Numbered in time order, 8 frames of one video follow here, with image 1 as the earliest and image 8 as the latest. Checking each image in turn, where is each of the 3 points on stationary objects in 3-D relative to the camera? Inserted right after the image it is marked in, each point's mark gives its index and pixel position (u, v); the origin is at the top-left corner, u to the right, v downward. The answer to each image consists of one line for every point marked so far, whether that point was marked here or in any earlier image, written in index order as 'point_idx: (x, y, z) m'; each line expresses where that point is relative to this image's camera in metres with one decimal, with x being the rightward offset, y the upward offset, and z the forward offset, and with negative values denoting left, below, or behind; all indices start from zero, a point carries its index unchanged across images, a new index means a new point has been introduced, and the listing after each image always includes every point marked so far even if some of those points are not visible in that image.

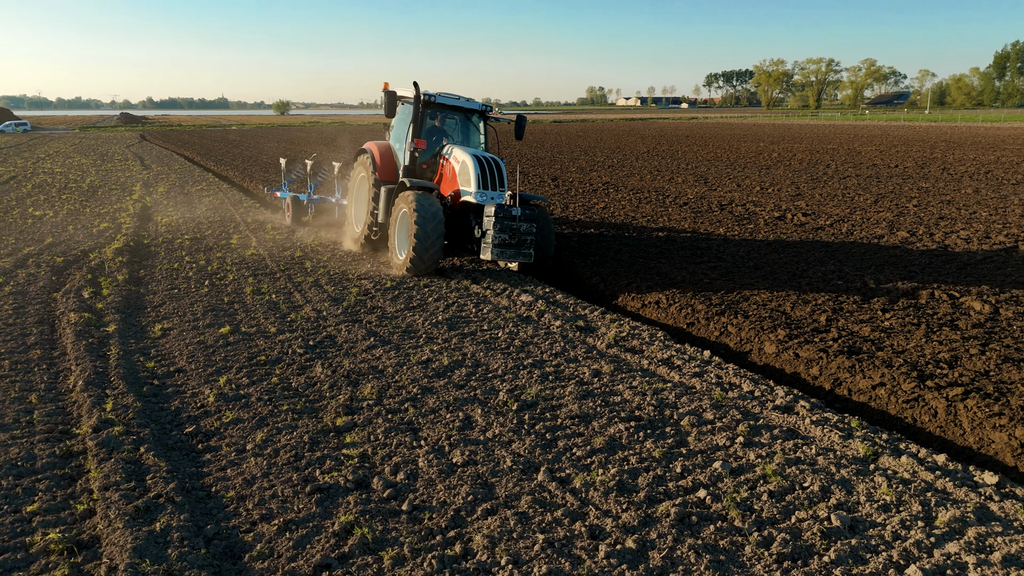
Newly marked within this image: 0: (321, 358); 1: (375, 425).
0: (-1.5, -0.5, +5.7) m
1: (-0.8, -0.8, +4.5) m
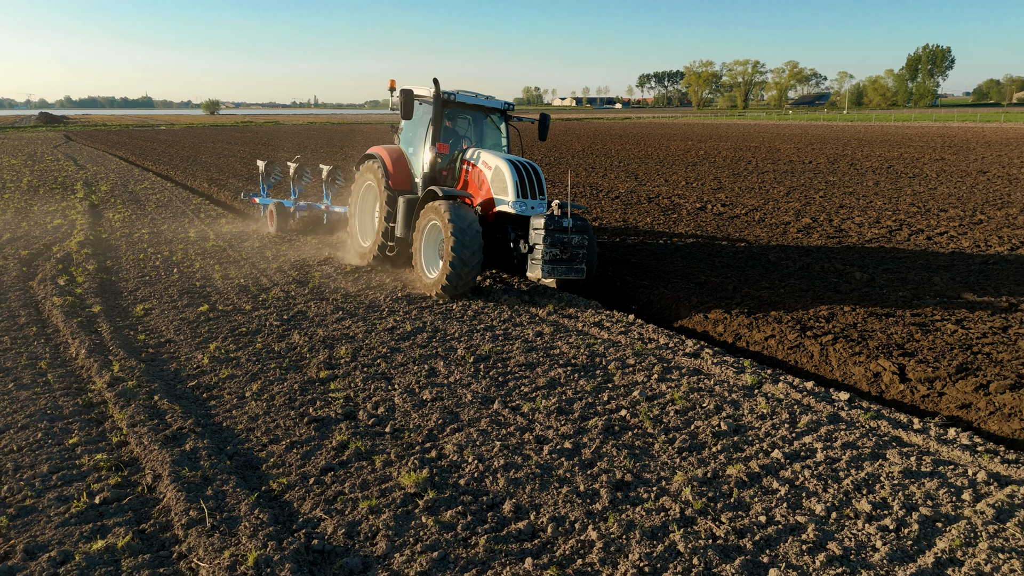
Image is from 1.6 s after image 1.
0: (-1.9, -0.4, +6.4) m
1: (-1.1, -0.6, +5.3) m
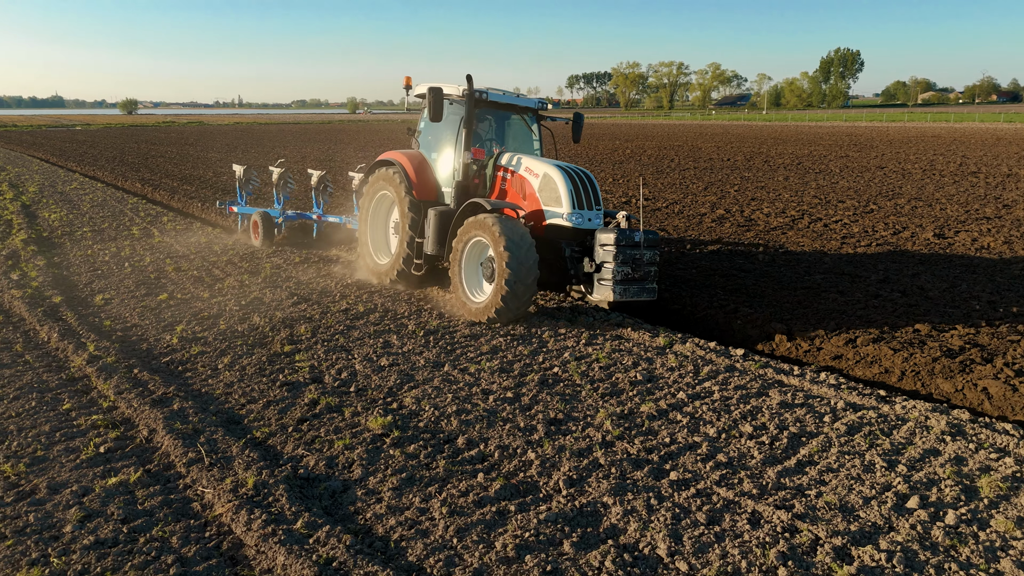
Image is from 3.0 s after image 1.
0: (-2.4, -0.2, +6.9) m
1: (-1.6, -0.5, +5.9) m
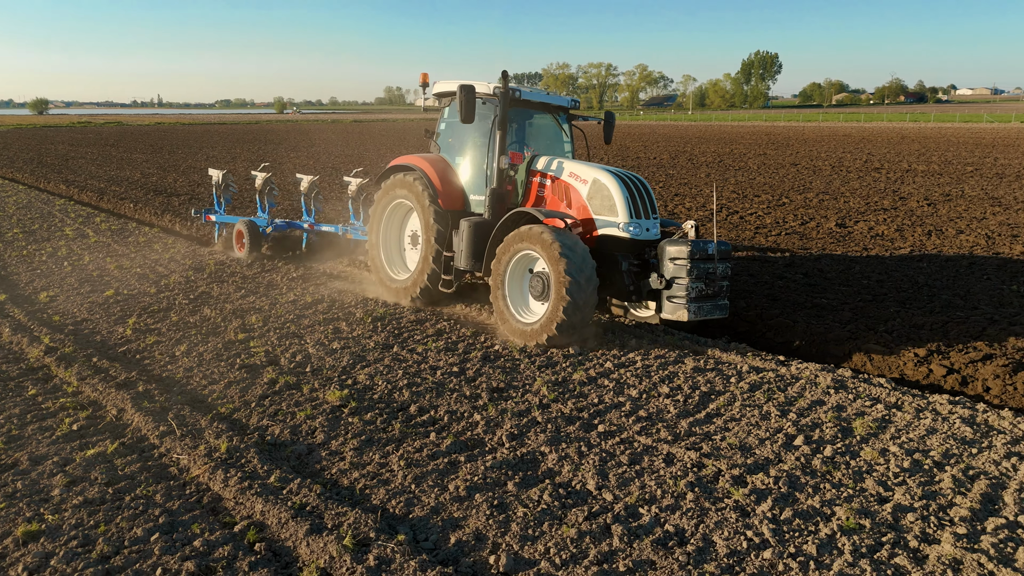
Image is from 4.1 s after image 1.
0: (-3.0, -0.2, +7.2) m
1: (-2.1, -0.4, +6.2) m
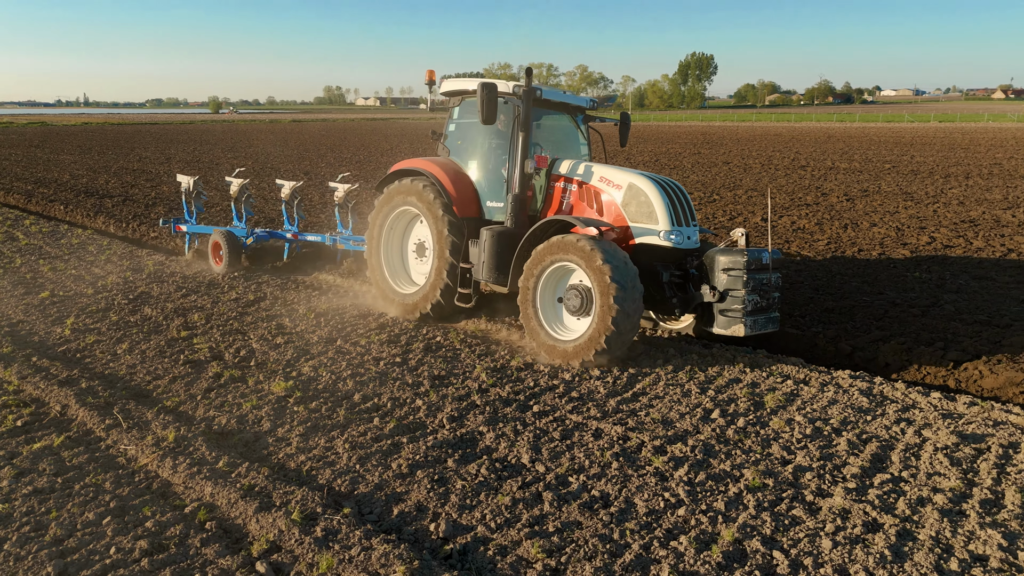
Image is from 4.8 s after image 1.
0: (-3.6, -0.2, +7.2) m
1: (-2.6, -0.4, +6.3) m
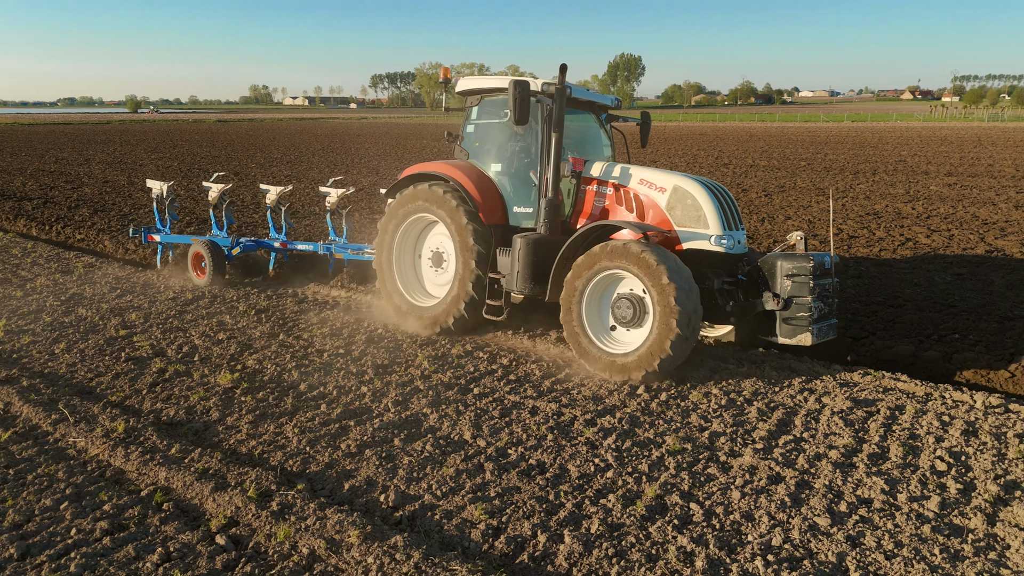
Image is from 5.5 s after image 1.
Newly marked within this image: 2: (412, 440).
0: (-4.3, -0.2, +7.1) m
1: (-3.1, -0.4, +6.3) m
2: (-0.6, -0.9, +4.2) m
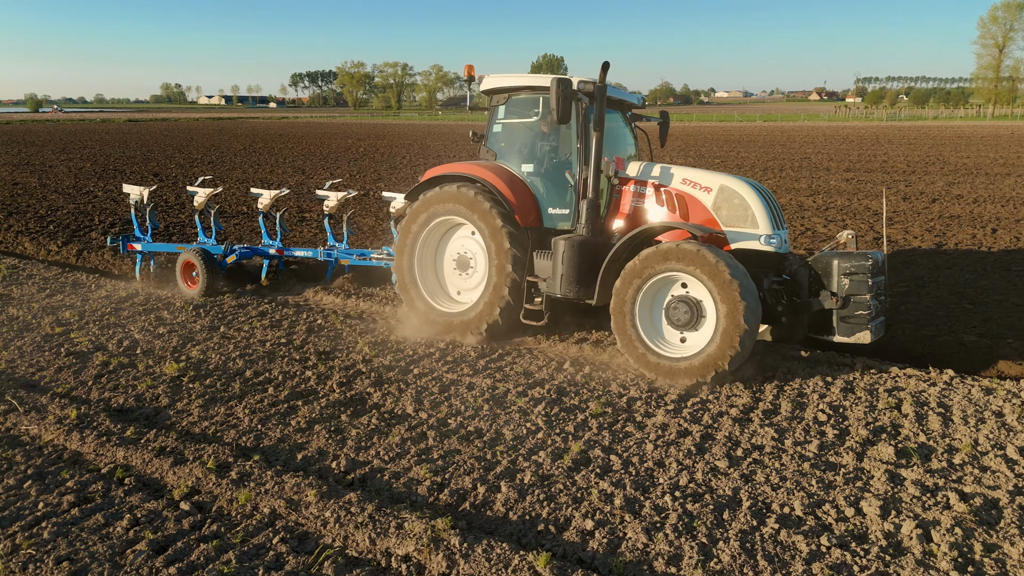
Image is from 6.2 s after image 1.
0: (-4.9, -0.2, +7.1) m
1: (-3.7, -0.3, +6.4) m
2: (-1.0, -0.8, +4.5) m
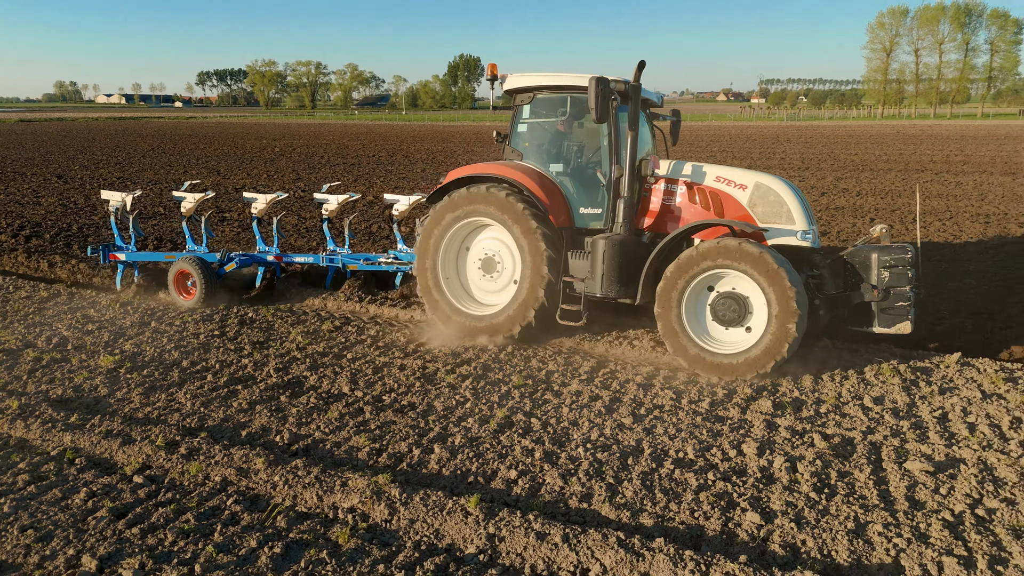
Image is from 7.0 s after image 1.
0: (-5.7, -0.2, +7.0) m
1: (-4.4, -0.3, +6.4) m
2: (-1.4, -0.7, +4.9) m
